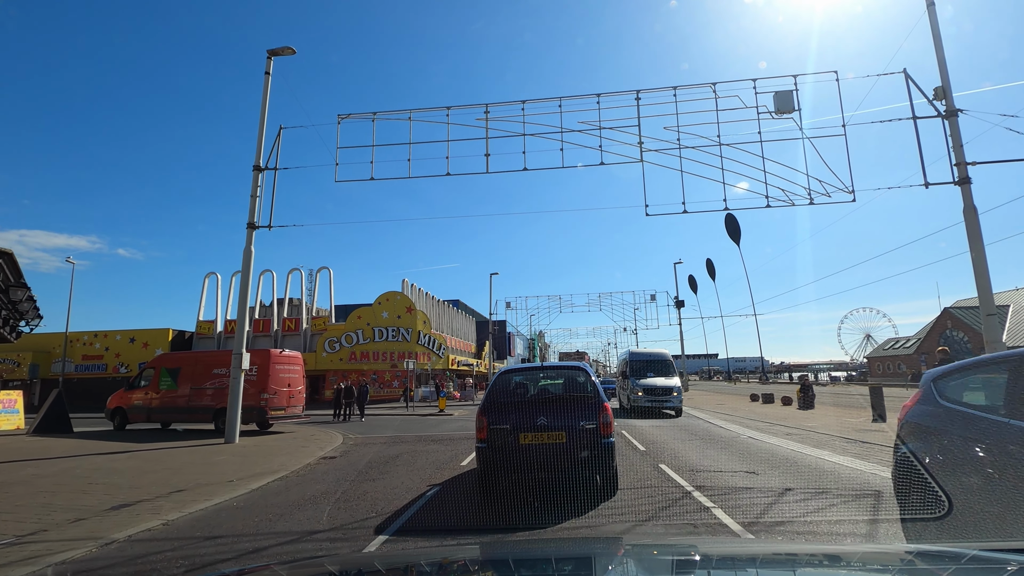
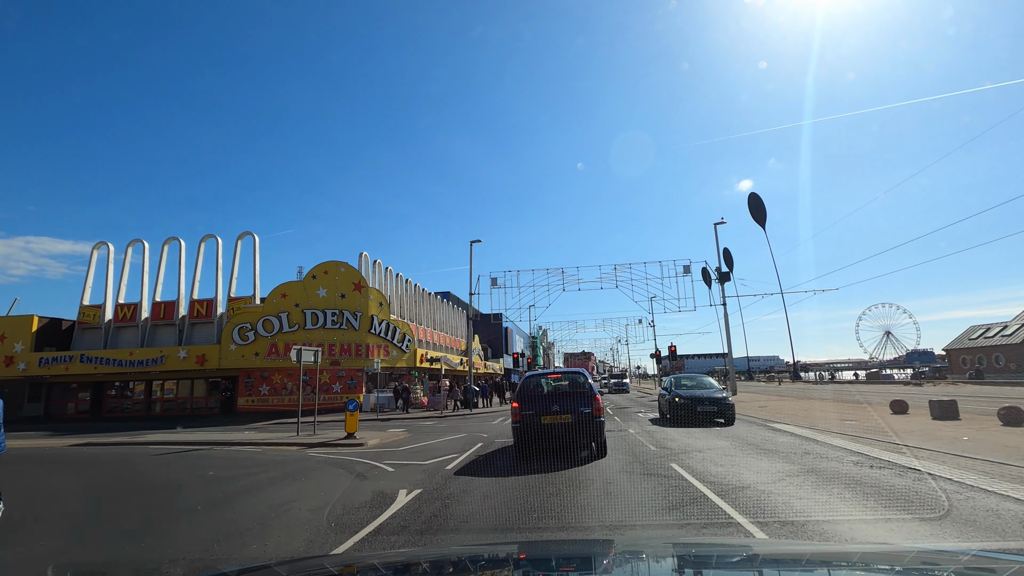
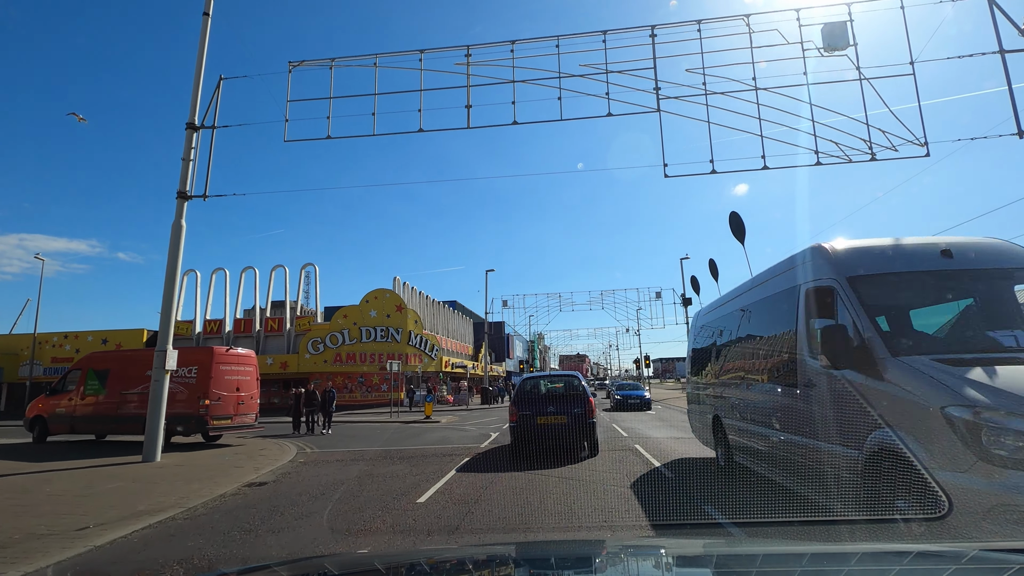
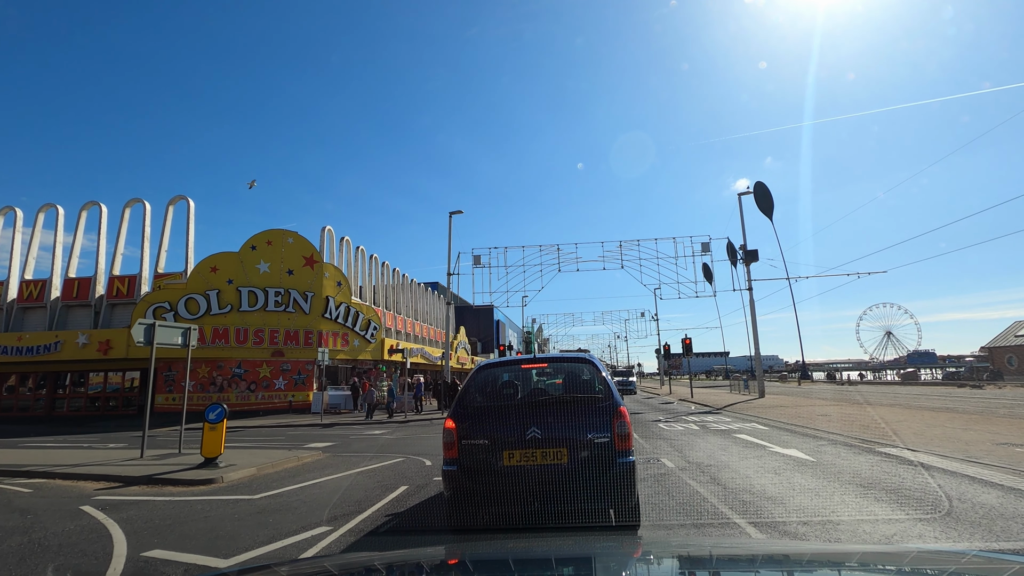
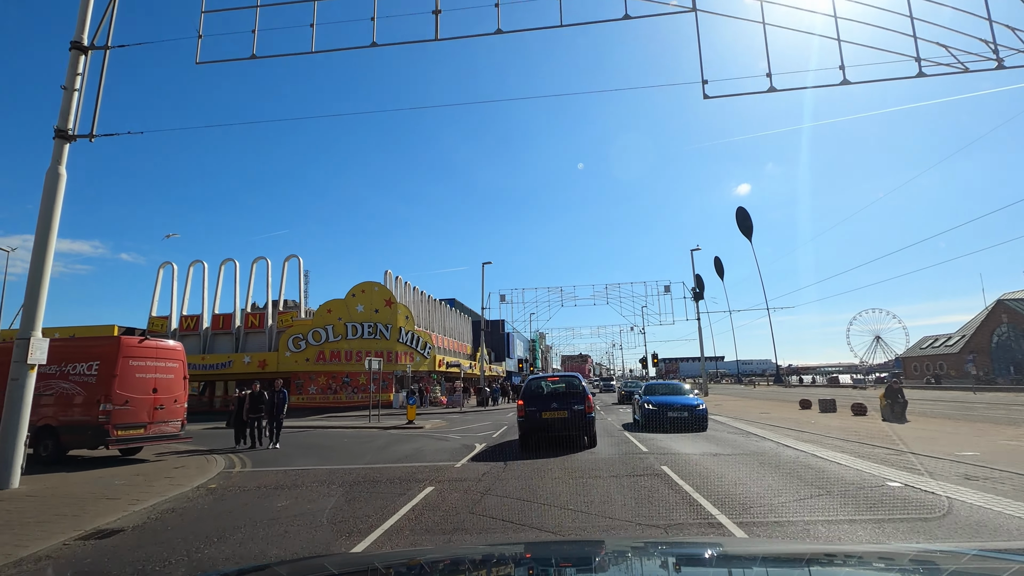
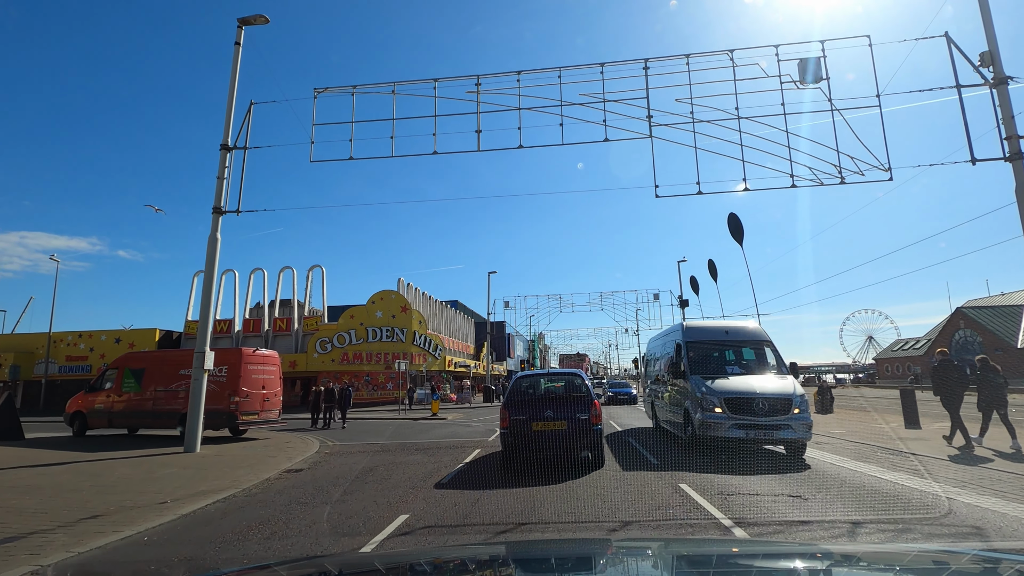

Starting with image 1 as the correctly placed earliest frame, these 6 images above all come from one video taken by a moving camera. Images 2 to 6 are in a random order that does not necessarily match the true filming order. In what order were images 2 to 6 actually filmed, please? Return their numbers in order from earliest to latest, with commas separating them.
6, 3, 5, 2, 4
